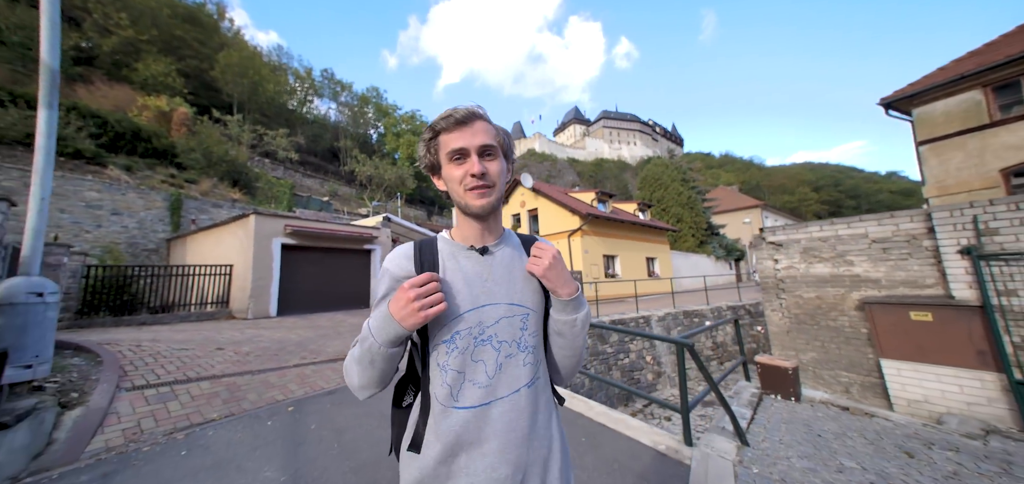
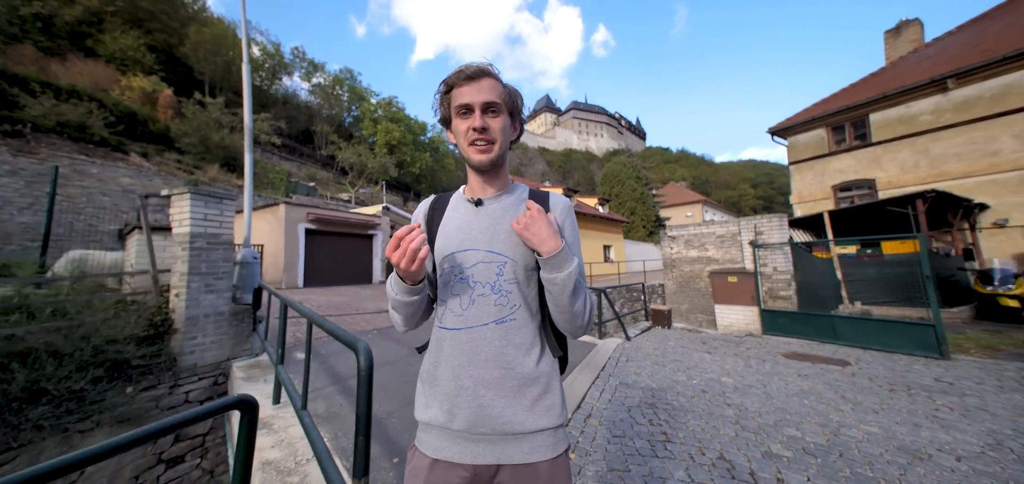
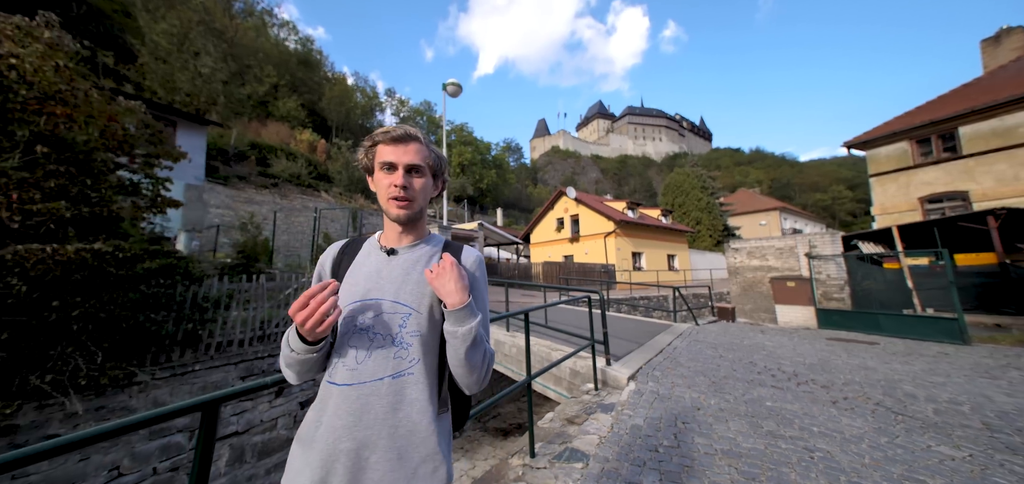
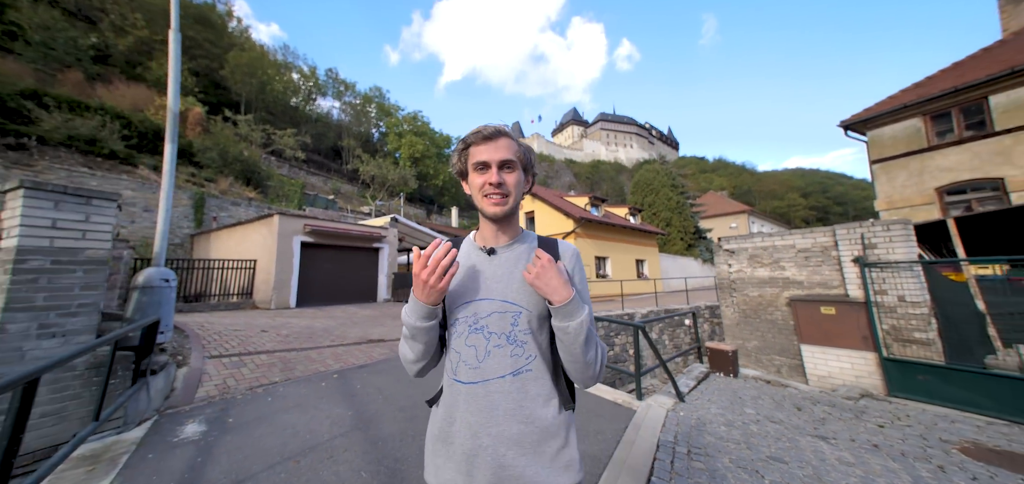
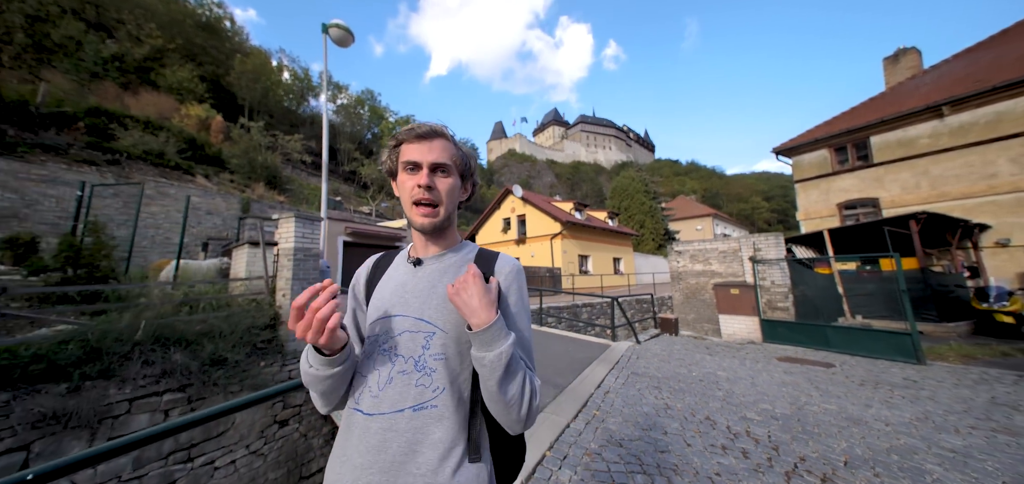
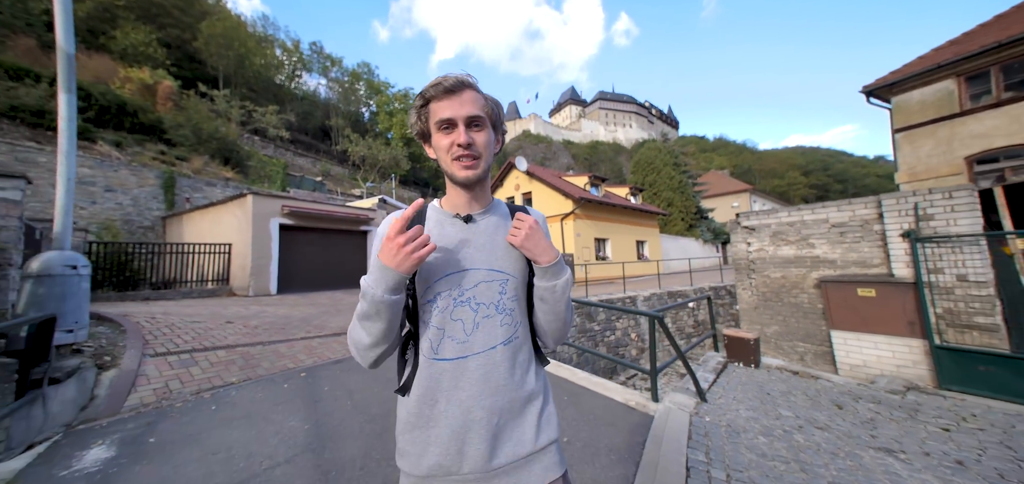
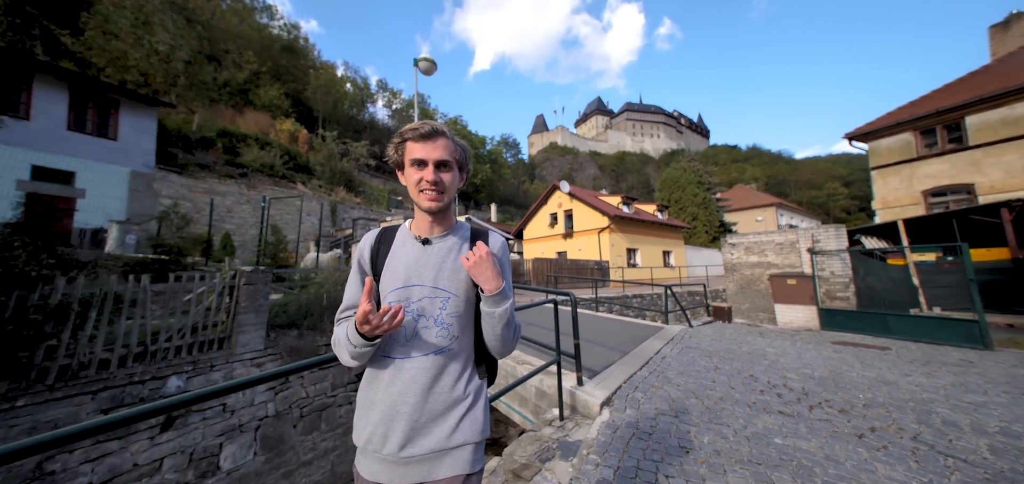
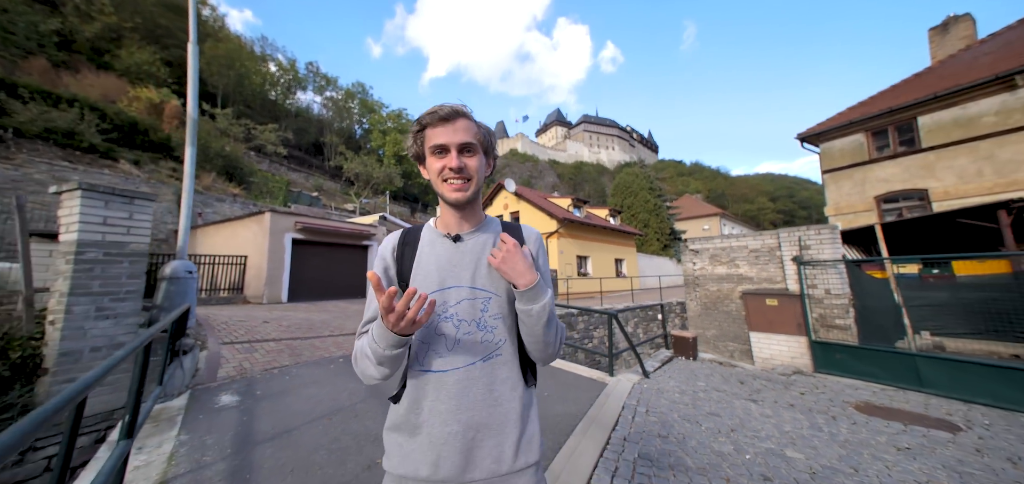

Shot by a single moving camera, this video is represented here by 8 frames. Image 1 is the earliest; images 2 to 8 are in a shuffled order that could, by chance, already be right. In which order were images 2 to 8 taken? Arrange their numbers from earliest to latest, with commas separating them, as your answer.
6, 4, 8, 2, 5, 7, 3
